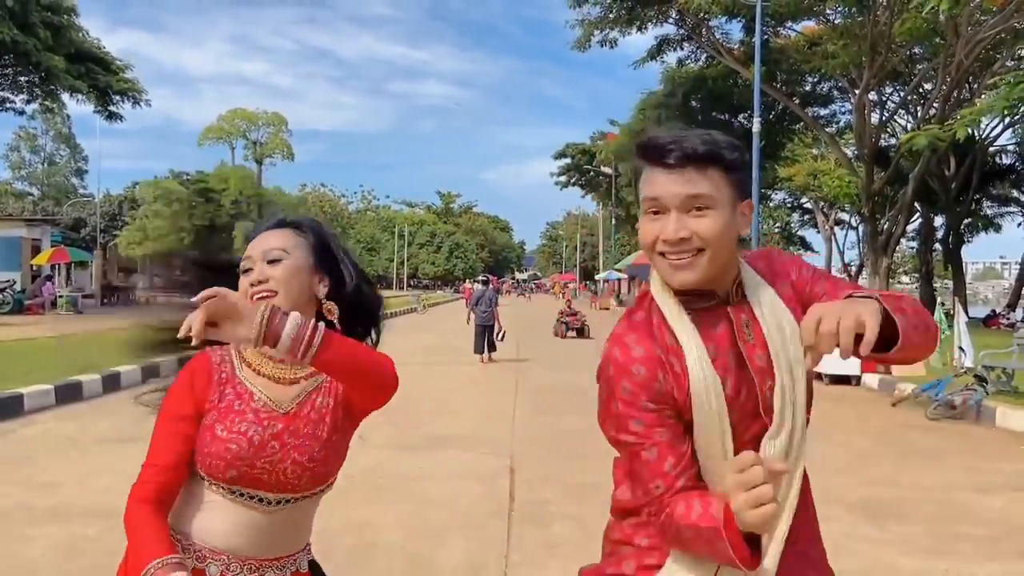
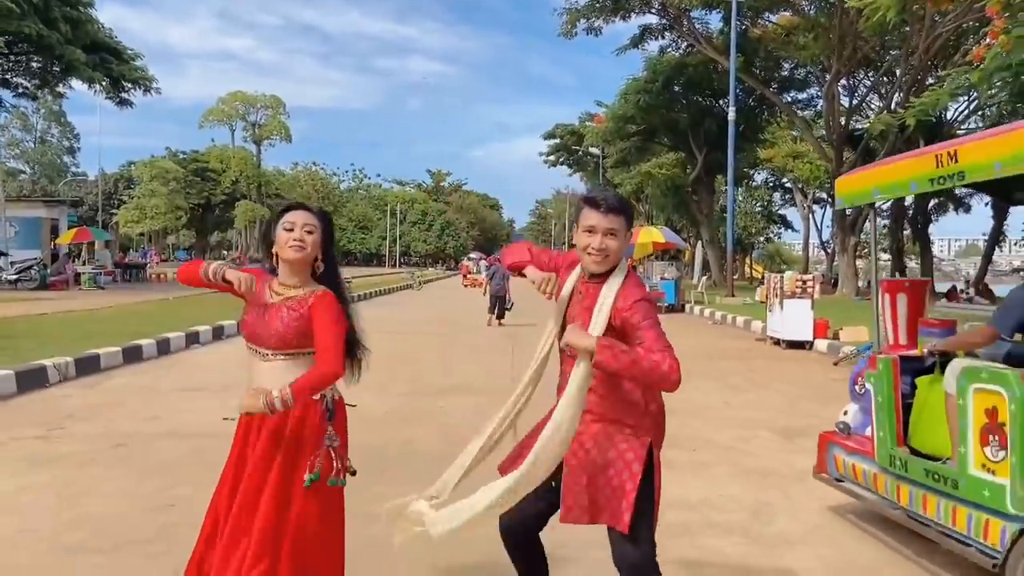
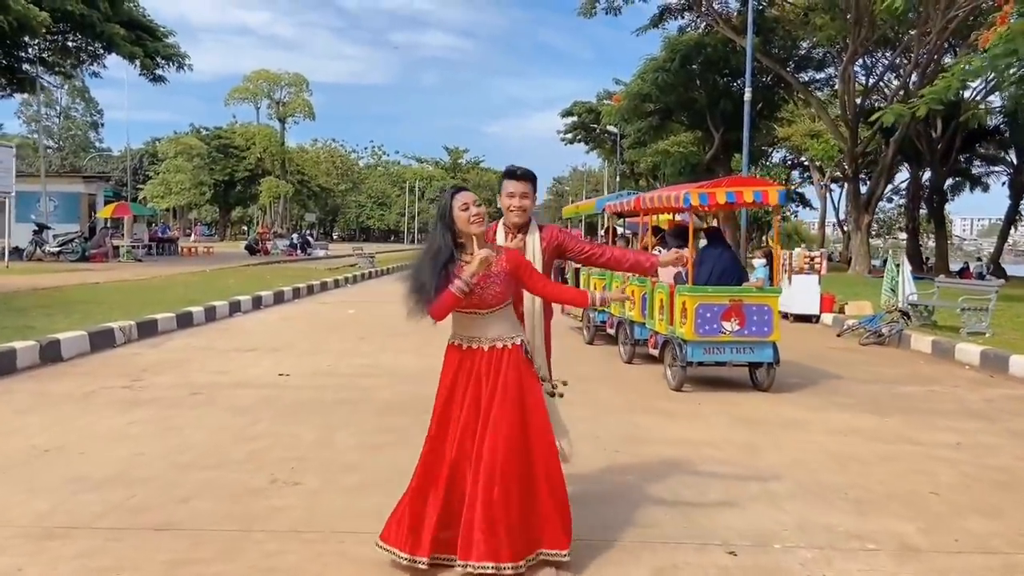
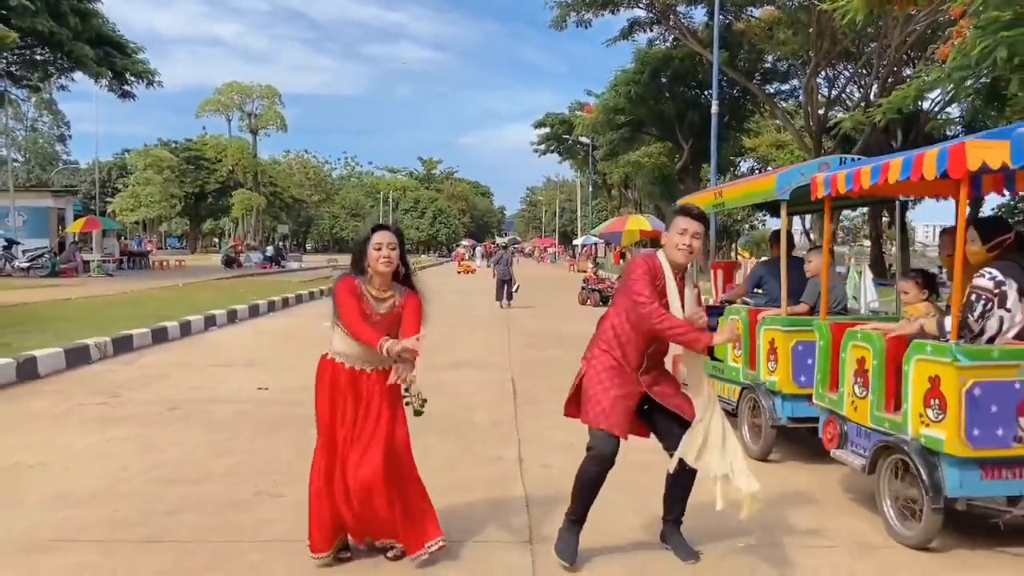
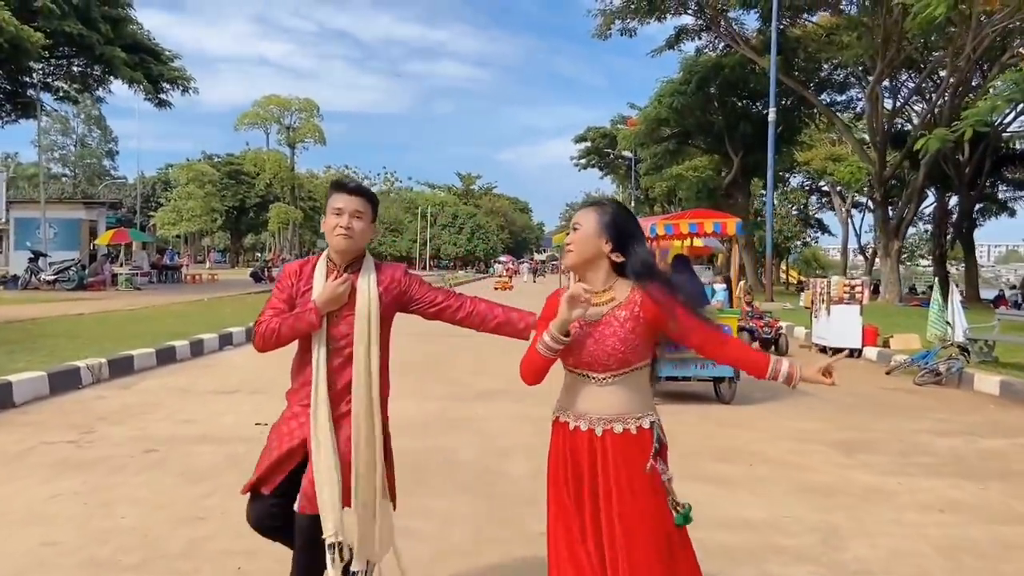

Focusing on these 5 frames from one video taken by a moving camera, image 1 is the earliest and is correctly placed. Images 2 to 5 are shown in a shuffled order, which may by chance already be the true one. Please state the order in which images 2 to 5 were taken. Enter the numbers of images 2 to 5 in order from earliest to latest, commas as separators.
2, 4, 3, 5
